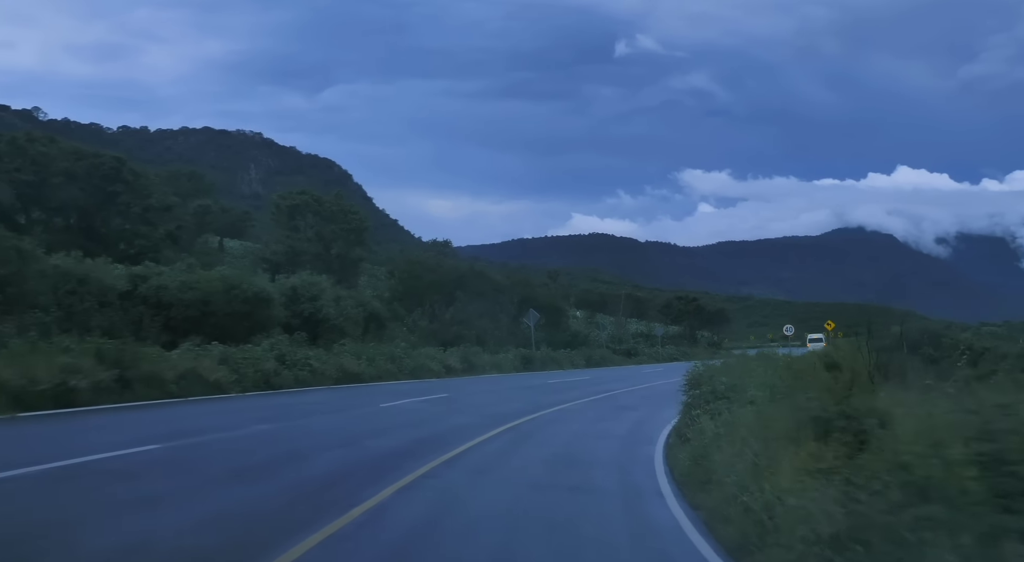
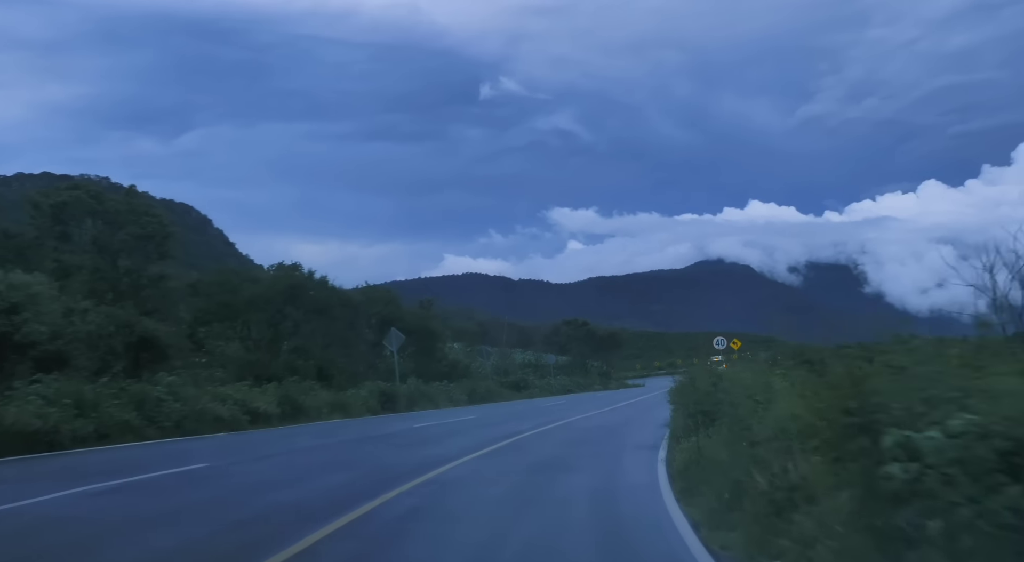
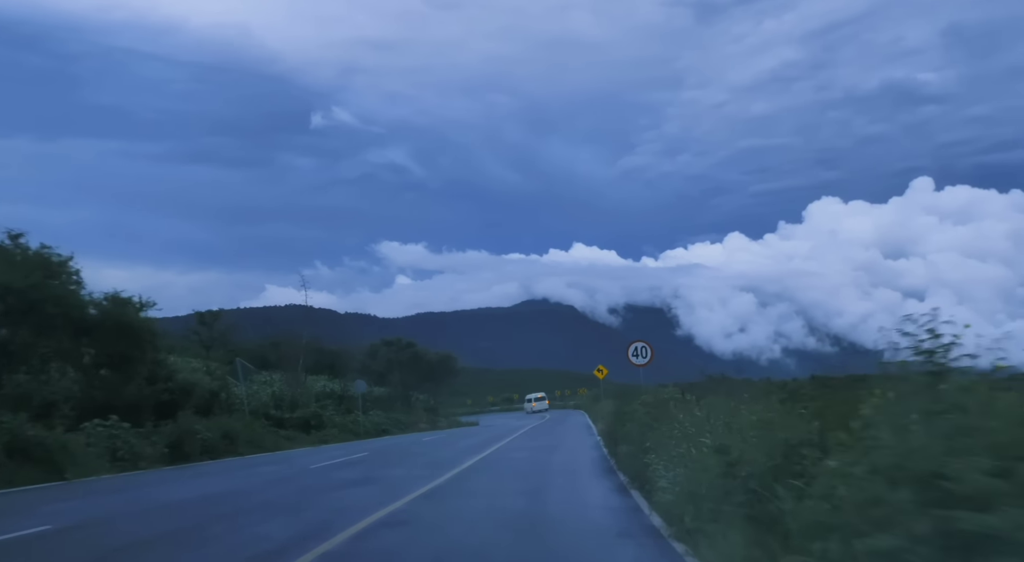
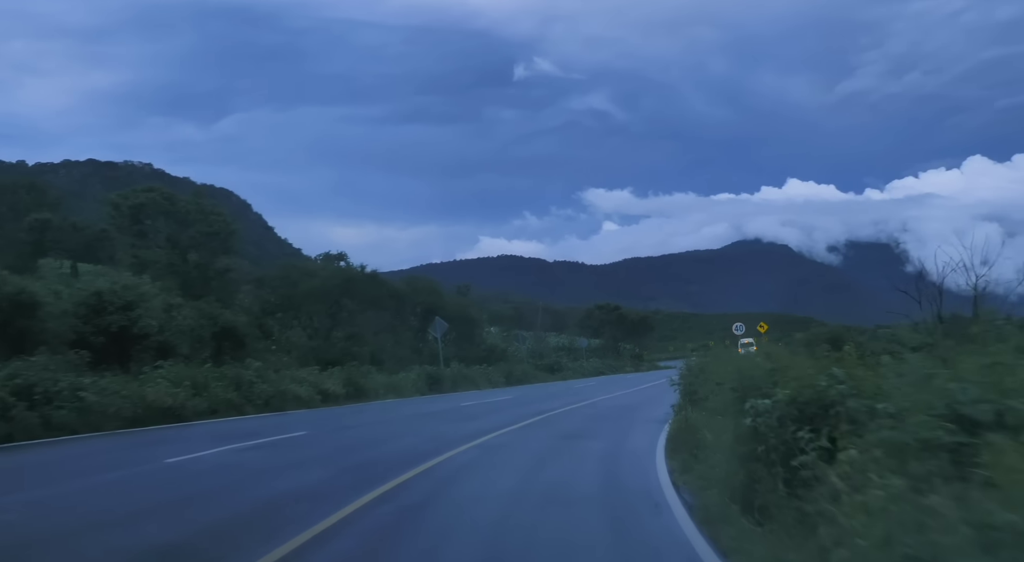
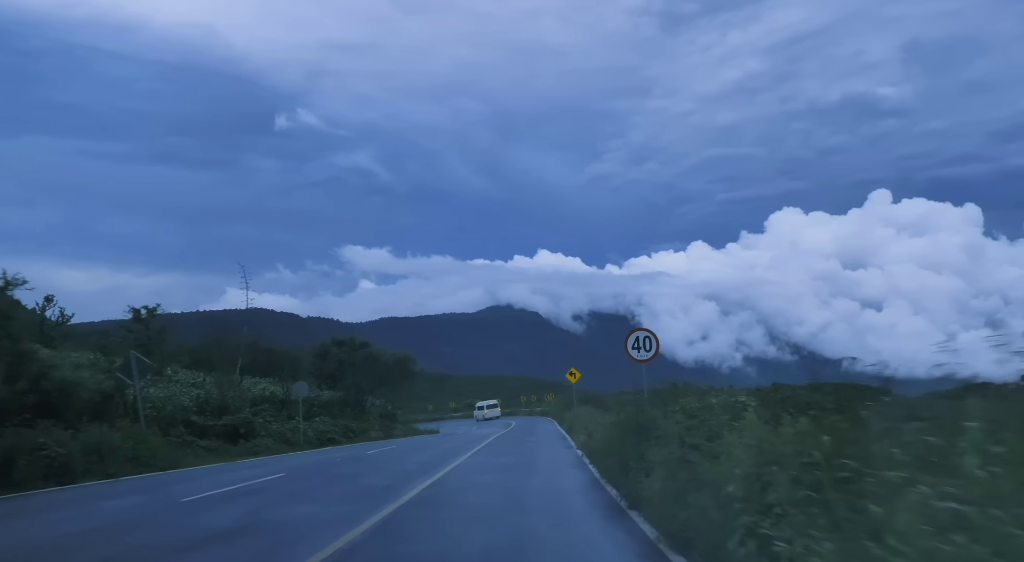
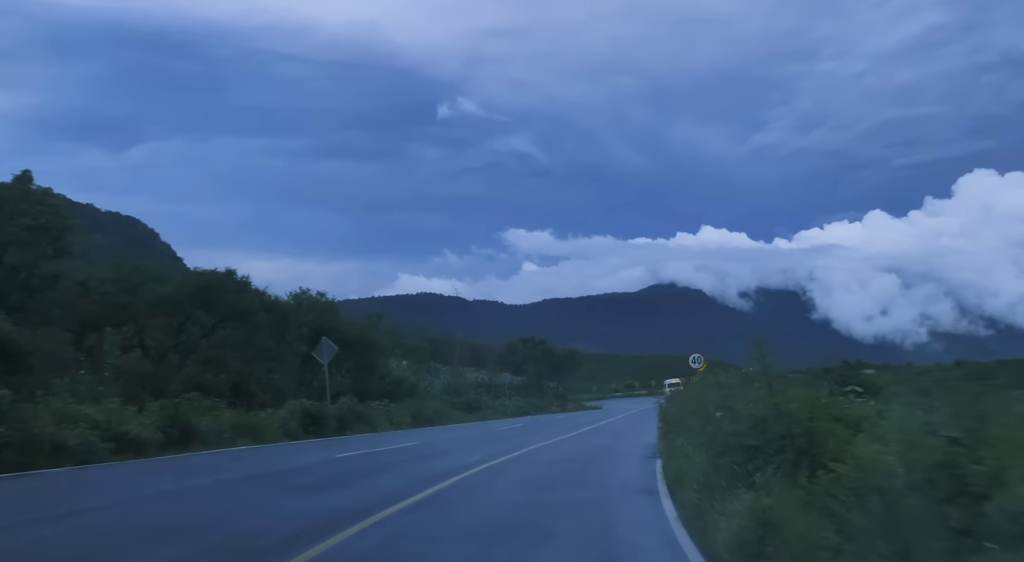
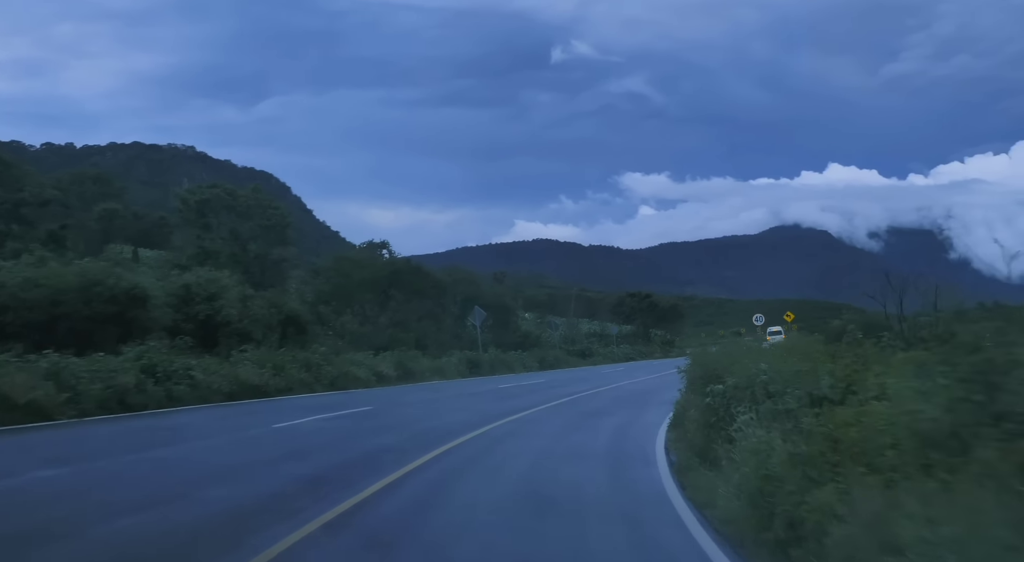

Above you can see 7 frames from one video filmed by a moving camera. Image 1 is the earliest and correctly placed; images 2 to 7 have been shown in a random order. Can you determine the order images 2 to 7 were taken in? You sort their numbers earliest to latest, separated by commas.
7, 4, 2, 6, 3, 5
